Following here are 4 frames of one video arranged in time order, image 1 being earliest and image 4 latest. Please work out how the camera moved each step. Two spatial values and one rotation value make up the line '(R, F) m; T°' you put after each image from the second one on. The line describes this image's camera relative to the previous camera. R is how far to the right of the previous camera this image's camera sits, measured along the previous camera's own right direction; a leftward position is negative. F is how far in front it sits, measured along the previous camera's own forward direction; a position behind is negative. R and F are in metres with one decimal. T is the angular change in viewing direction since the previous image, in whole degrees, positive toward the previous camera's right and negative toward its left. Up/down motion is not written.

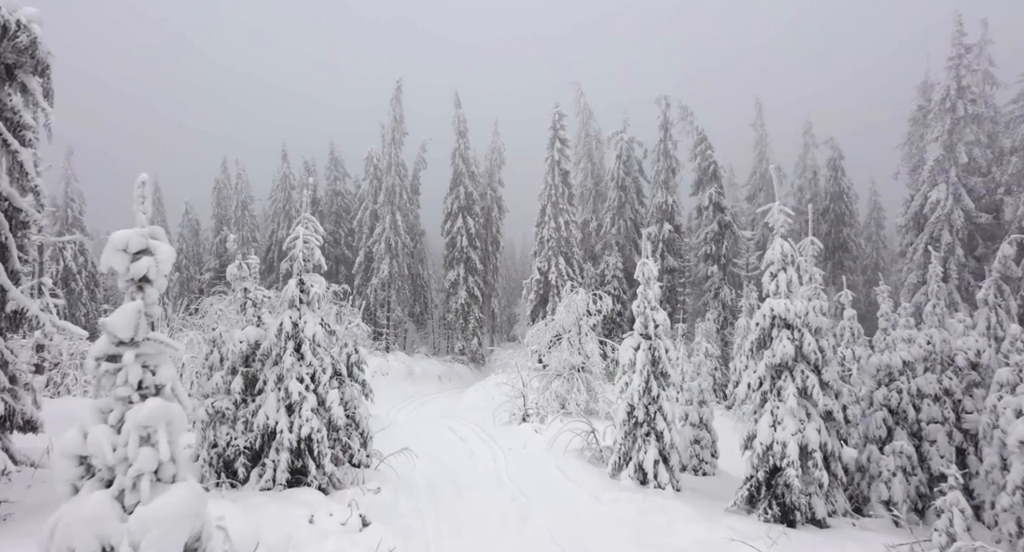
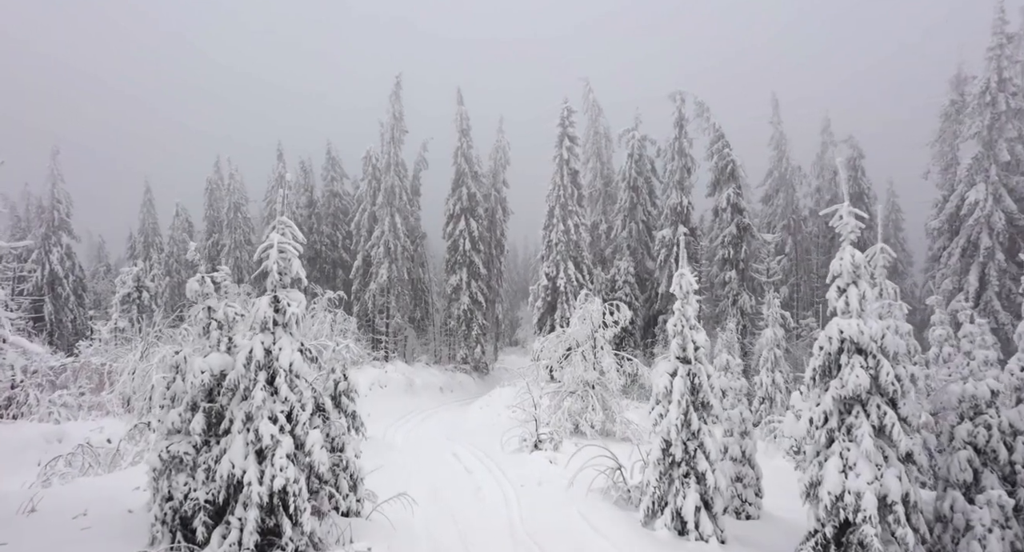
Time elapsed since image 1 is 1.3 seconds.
(-0.2, +1.9) m; 0°
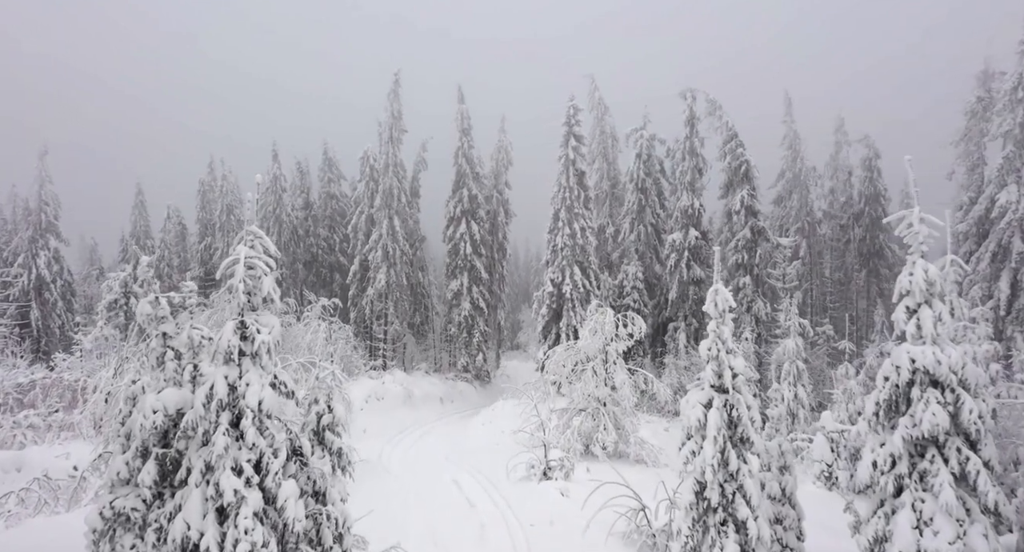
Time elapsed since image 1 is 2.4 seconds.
(-0.1, +1.4) m; 0°
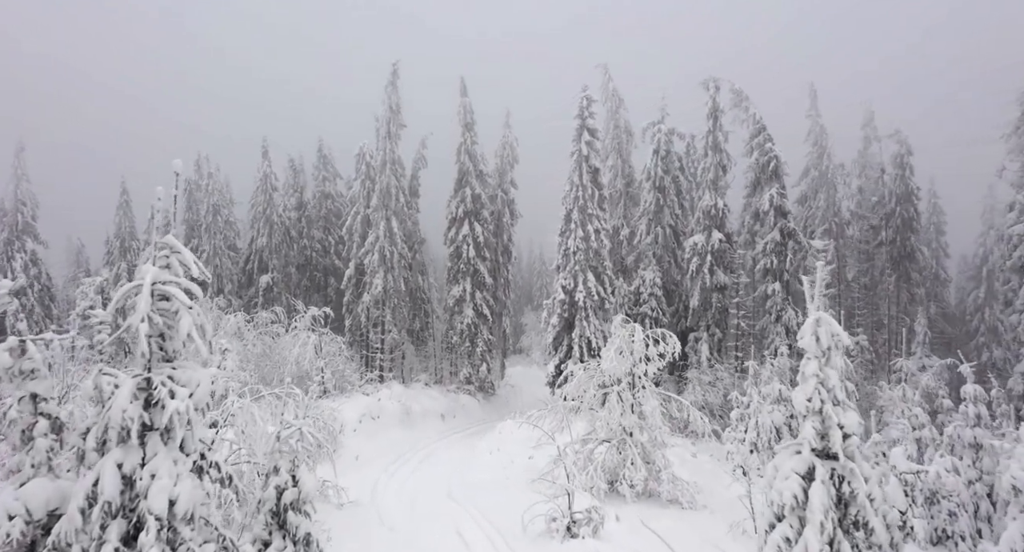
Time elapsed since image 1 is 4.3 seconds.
(-0.3, +2.5) m; 0°
